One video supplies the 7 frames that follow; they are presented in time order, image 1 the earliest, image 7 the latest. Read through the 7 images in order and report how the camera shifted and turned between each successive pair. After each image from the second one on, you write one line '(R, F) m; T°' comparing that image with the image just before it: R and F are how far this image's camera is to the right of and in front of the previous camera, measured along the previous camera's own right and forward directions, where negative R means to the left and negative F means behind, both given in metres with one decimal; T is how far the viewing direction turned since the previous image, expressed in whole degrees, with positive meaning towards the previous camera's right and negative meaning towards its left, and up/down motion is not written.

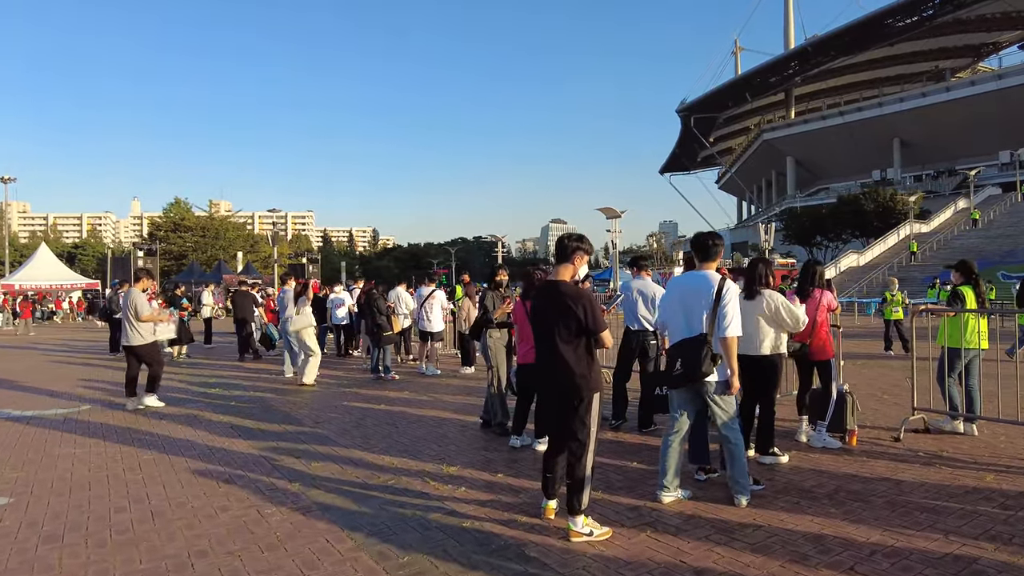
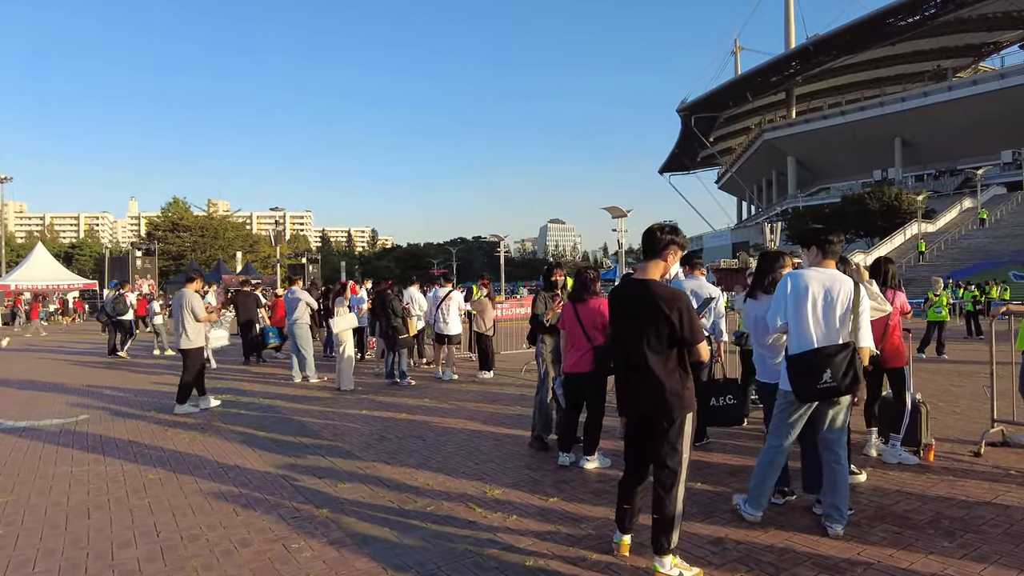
(-0.4, +0.6) m; 0°
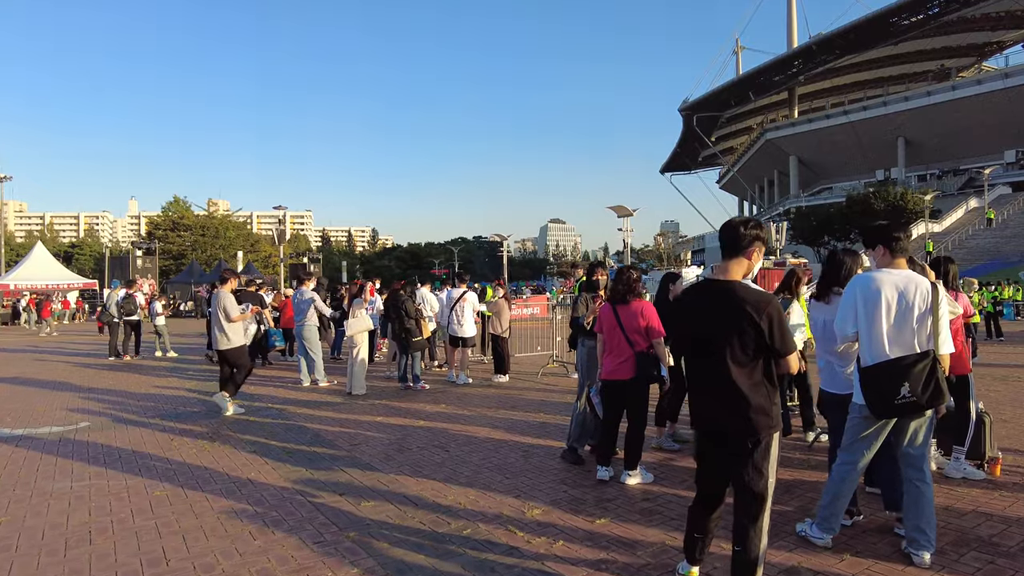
(-0.3, +0.4) m; 0°
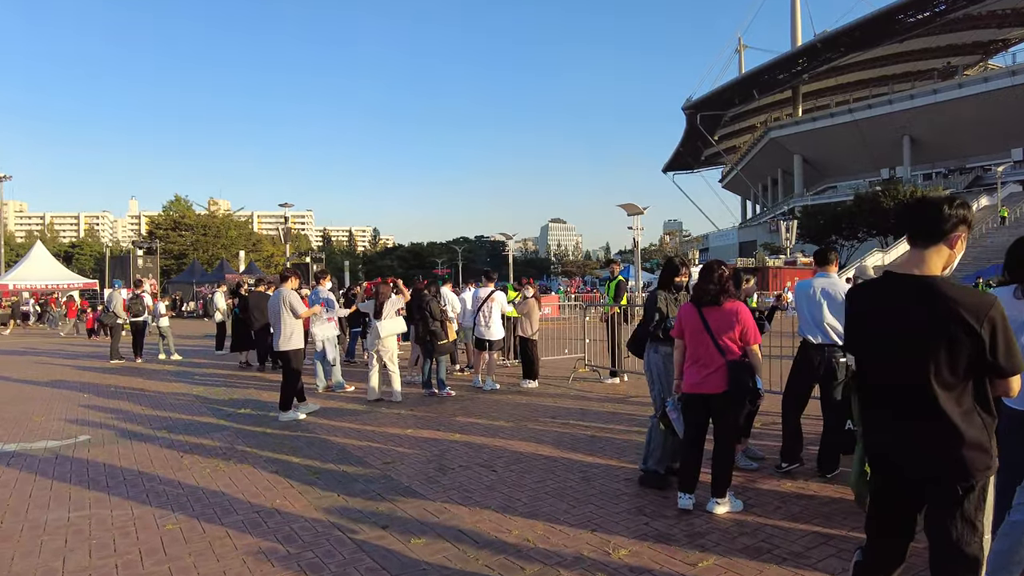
(-0.4, +0.7) m; 0°
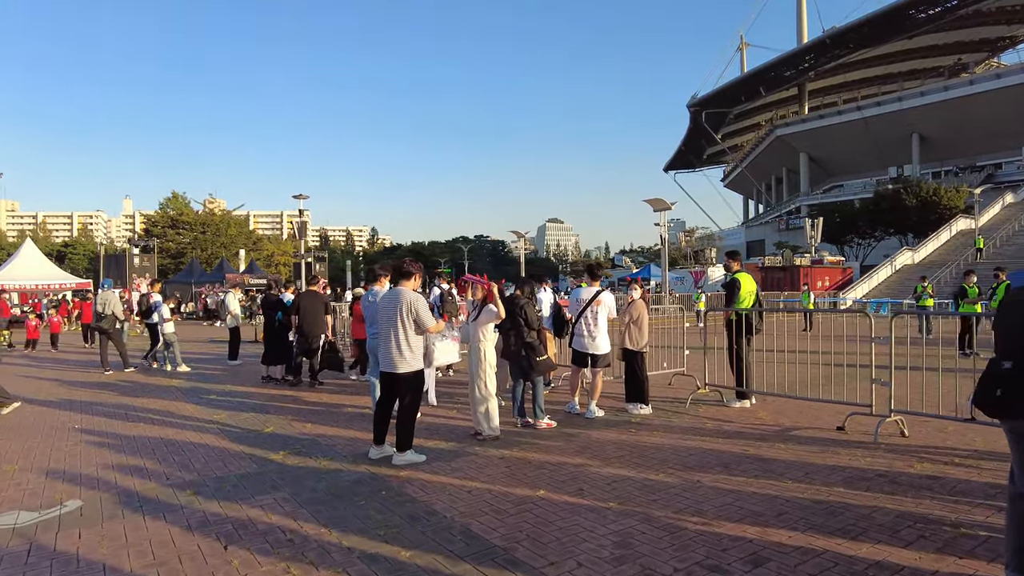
(-1.3, +2.1) m; 0°
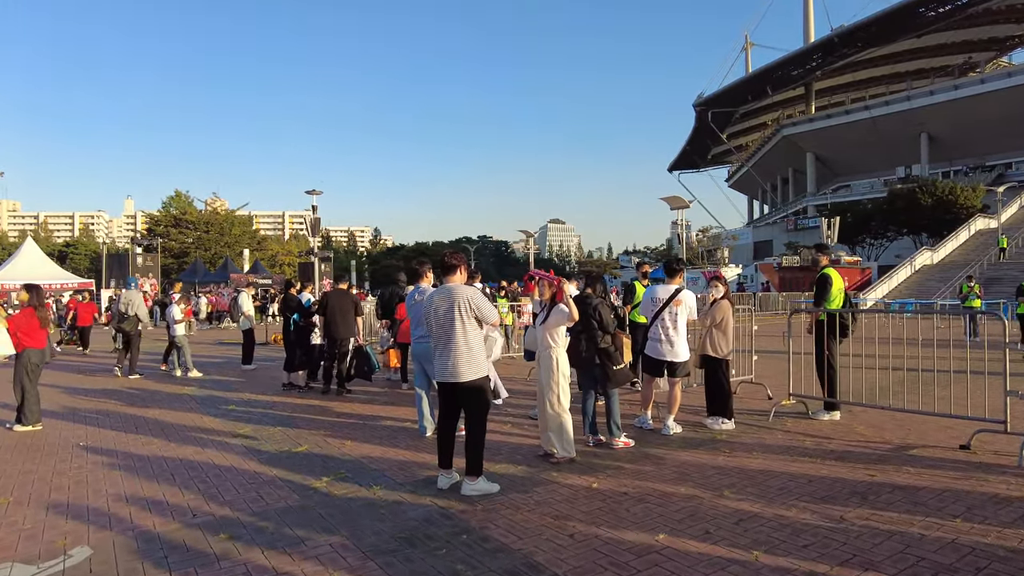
(-0.7, +0.9) m; 0°
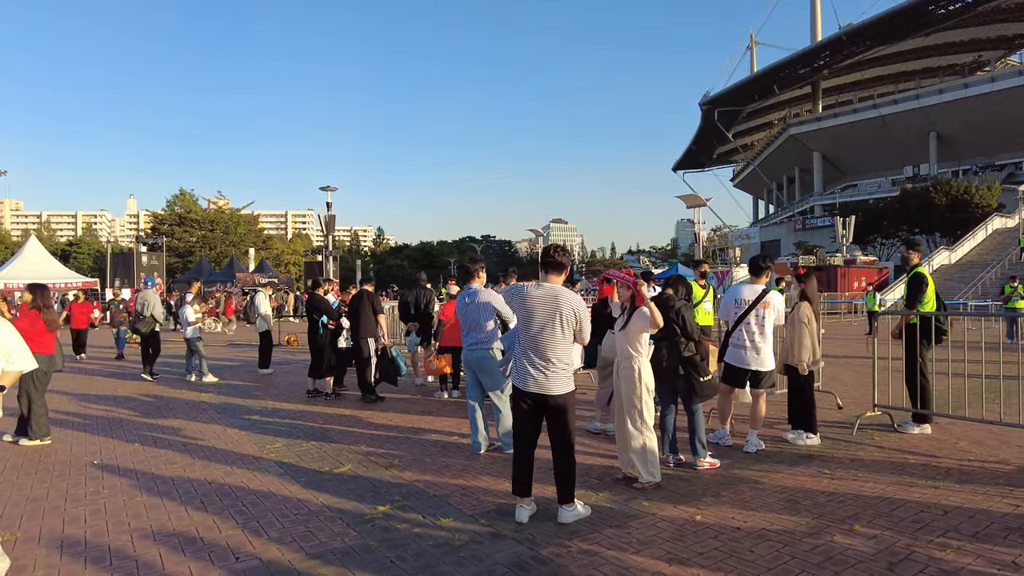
(-0.6, +0.7) m; 0°
